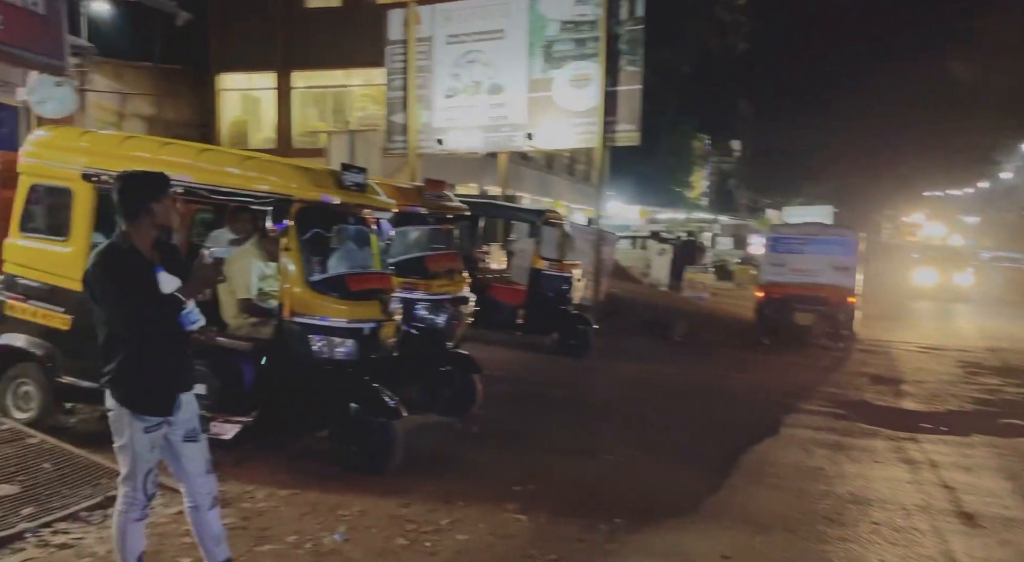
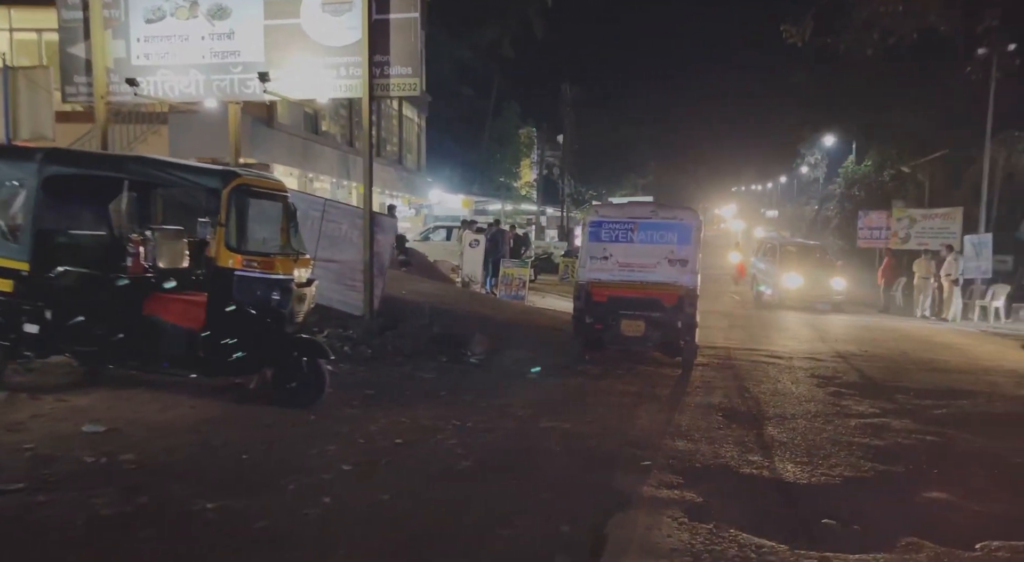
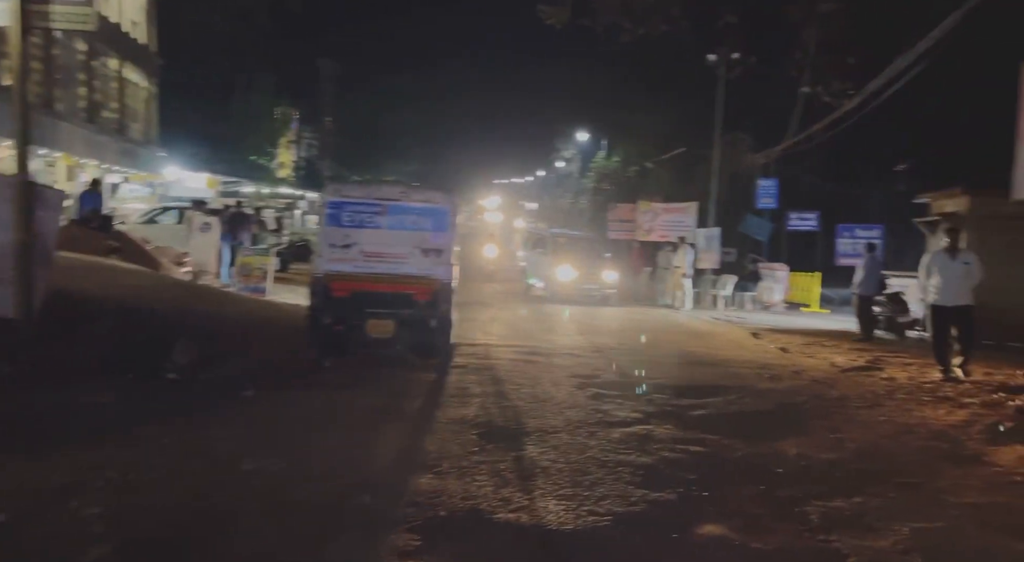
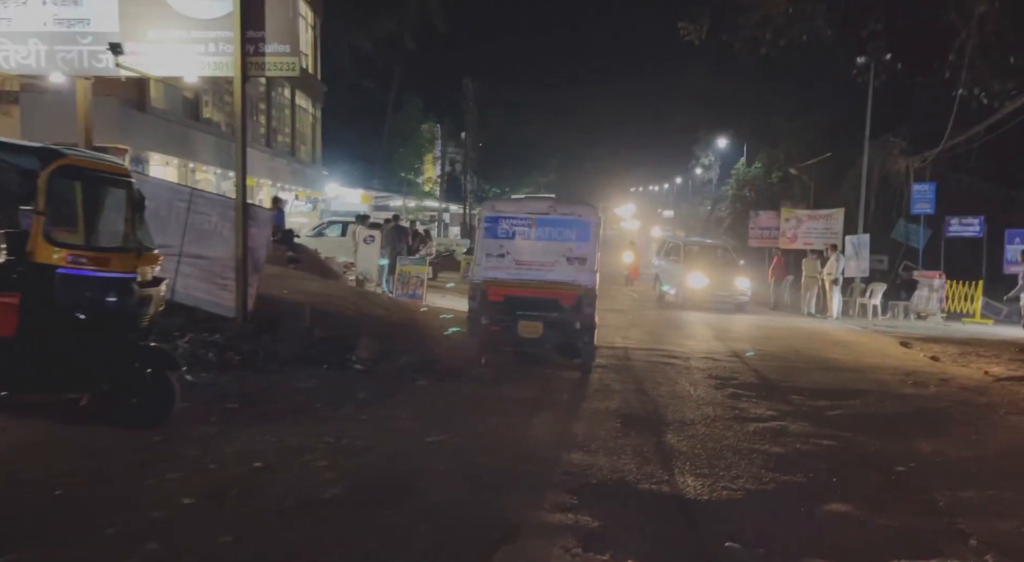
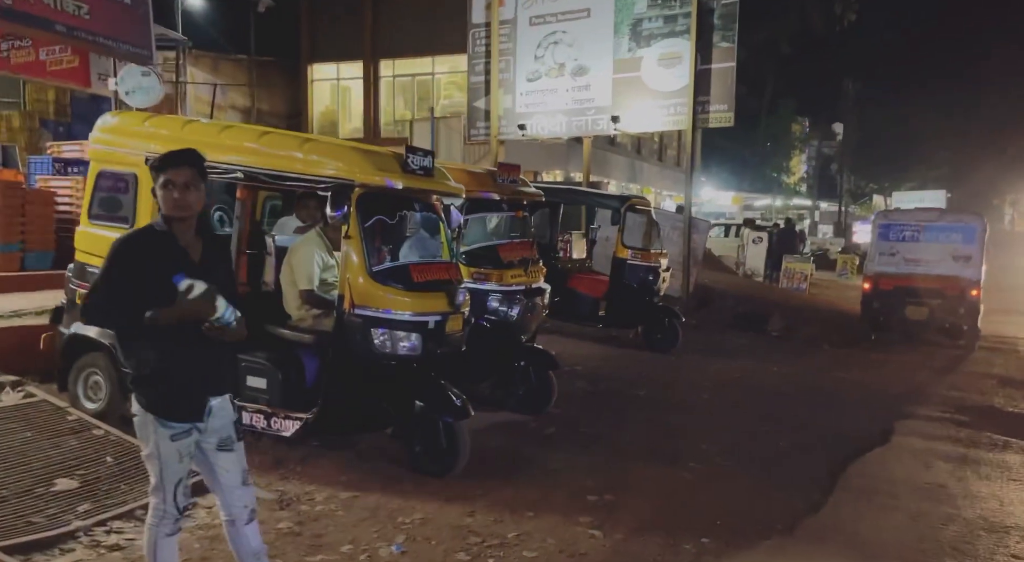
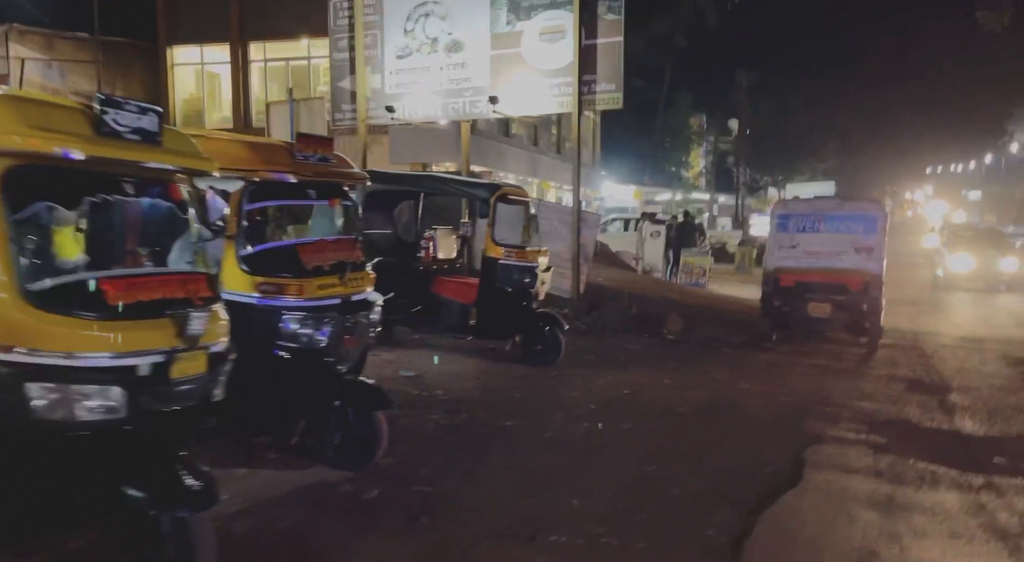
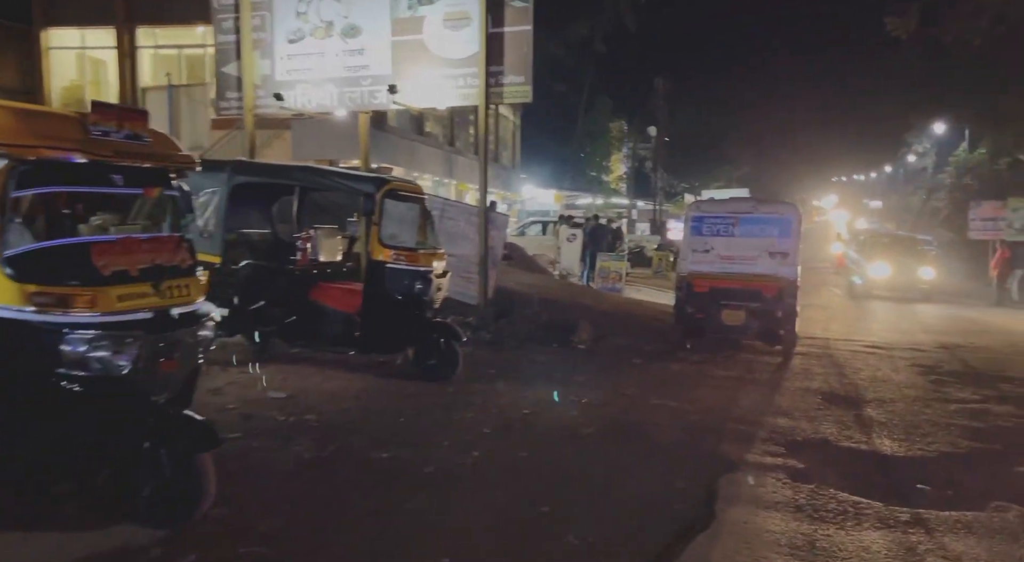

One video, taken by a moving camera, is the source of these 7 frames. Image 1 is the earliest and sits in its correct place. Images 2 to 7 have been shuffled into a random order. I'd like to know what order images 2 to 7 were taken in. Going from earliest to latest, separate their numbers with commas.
5, 6, 7, 2, 4, 3
